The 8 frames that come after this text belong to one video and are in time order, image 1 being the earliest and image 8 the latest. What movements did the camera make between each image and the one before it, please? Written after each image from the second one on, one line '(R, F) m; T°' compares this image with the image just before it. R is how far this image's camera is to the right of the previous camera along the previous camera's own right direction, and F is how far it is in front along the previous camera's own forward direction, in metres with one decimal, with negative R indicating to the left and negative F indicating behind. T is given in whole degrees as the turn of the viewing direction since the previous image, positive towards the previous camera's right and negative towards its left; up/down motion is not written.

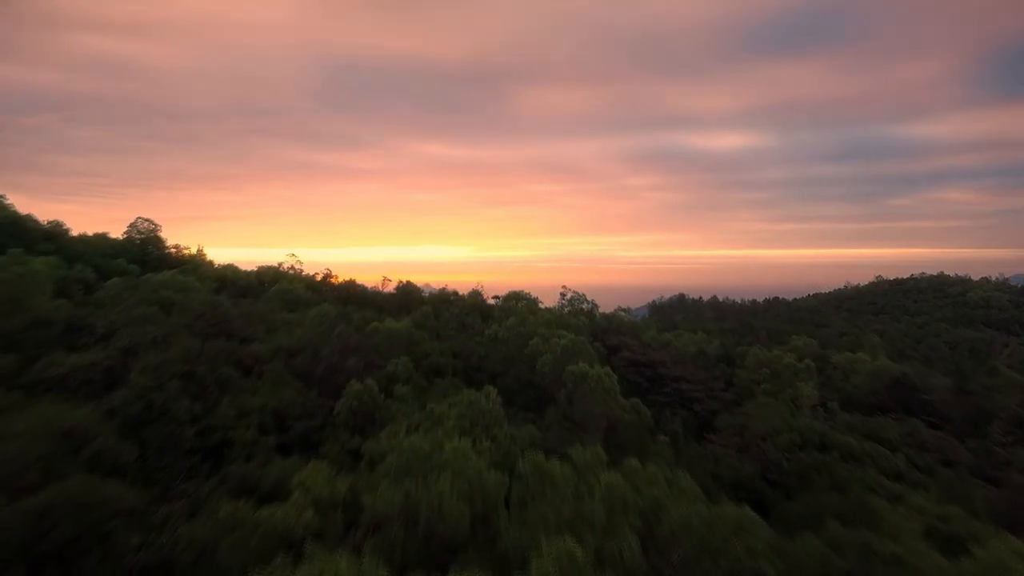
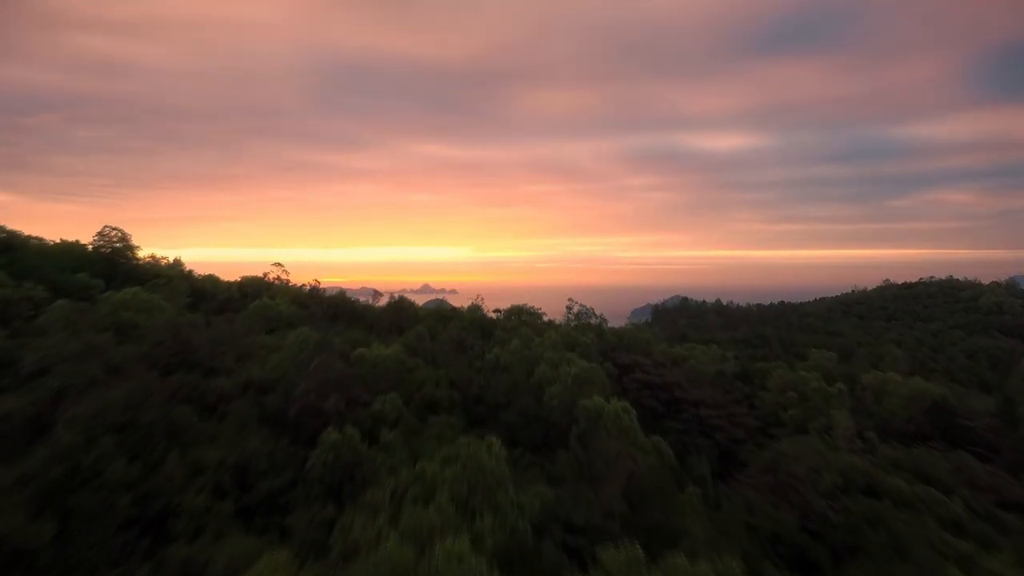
(-0.1, +1.2) m; 0°
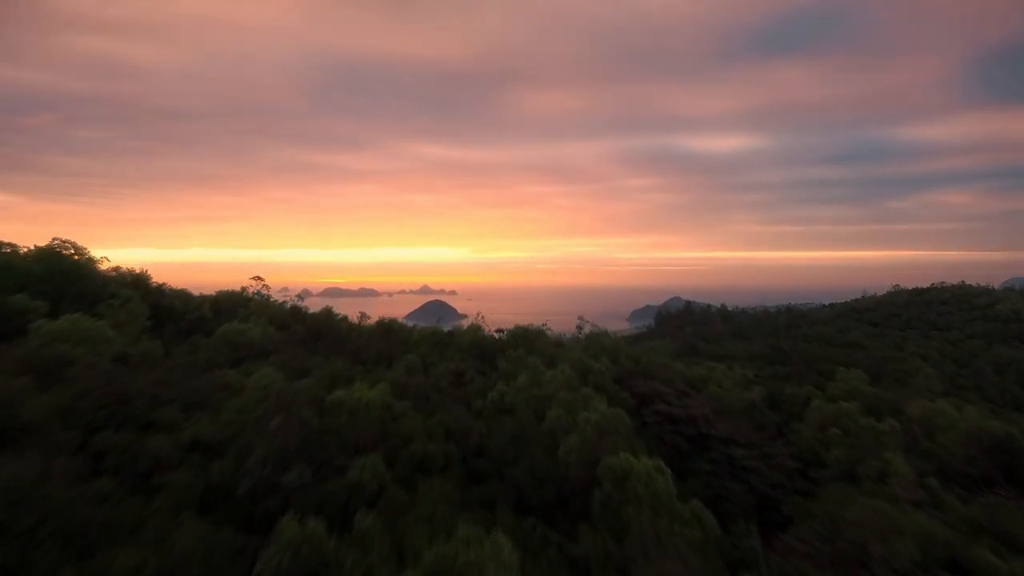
(-0.1, +1.6) m; 0°
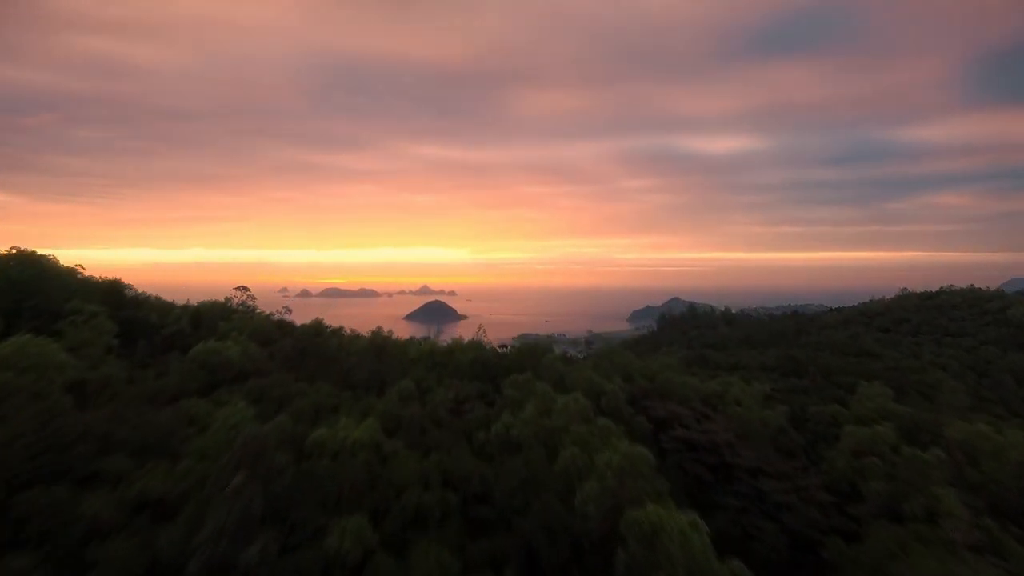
(-0.1, +1.1) m; 0°
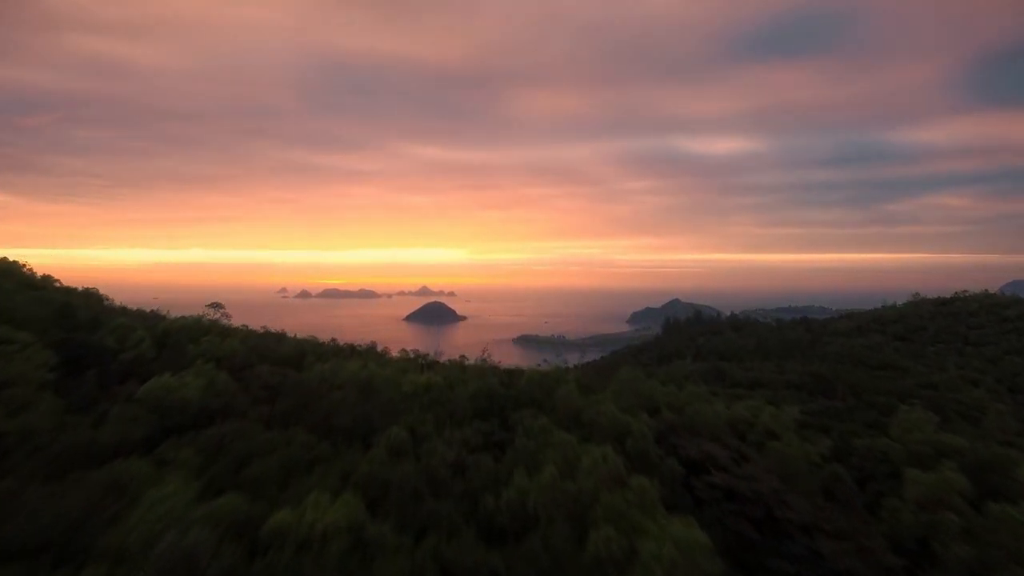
(-0.2, +1.6) m; 0°
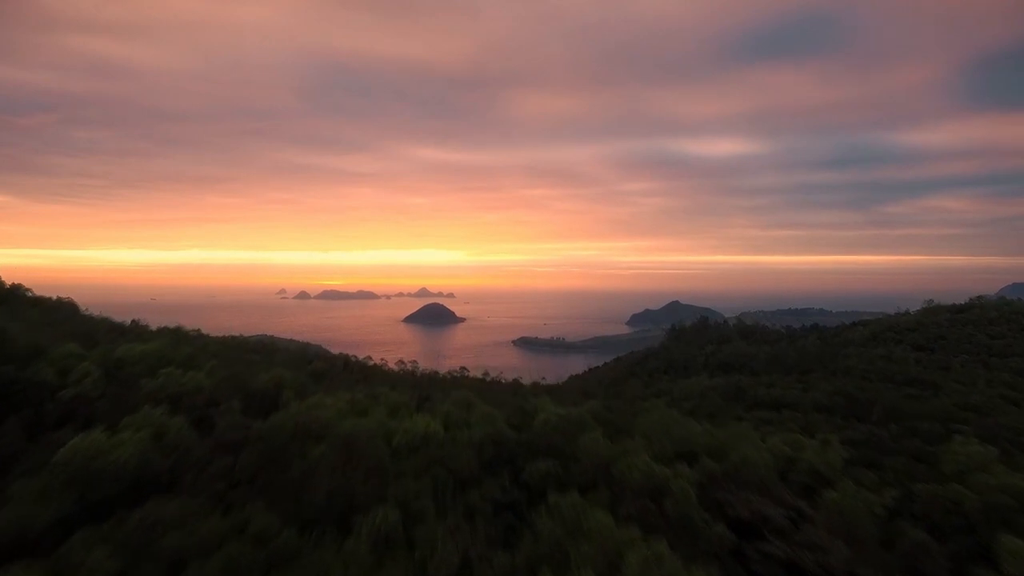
(-0.2, +1.7) m; 0°
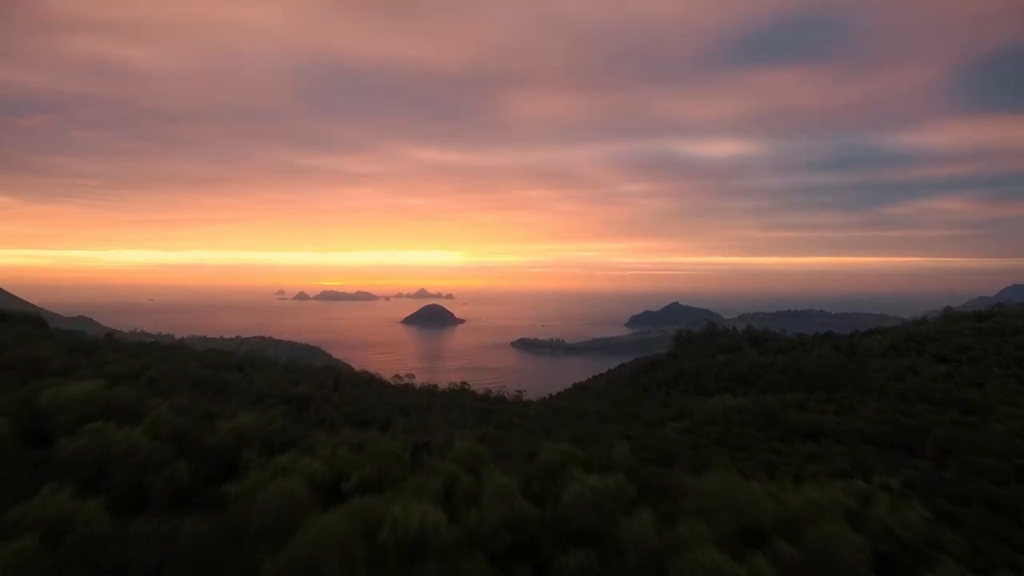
(-0.2, +2.0) m; 0°
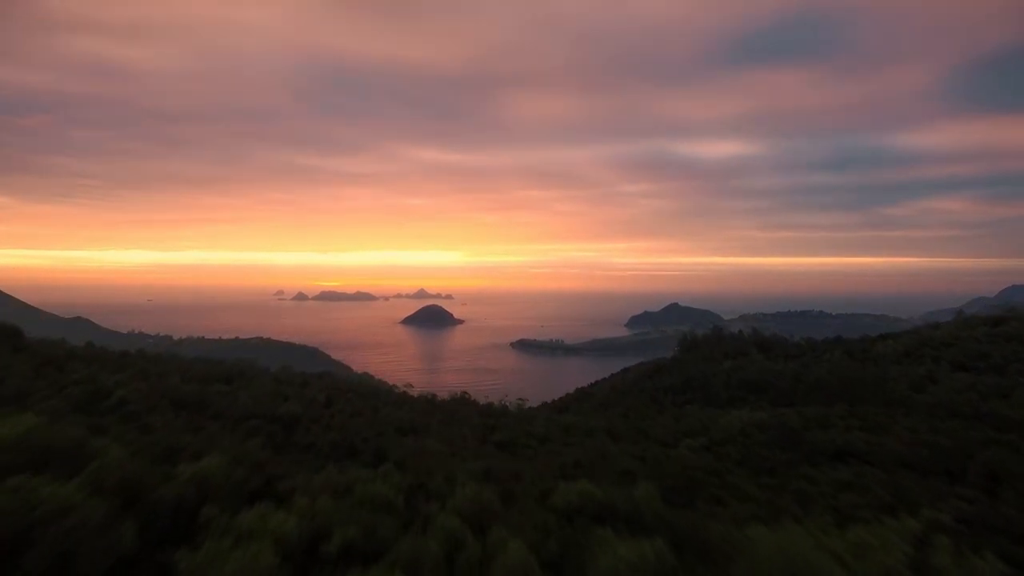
(-0.1, +1.3) m; 0°
